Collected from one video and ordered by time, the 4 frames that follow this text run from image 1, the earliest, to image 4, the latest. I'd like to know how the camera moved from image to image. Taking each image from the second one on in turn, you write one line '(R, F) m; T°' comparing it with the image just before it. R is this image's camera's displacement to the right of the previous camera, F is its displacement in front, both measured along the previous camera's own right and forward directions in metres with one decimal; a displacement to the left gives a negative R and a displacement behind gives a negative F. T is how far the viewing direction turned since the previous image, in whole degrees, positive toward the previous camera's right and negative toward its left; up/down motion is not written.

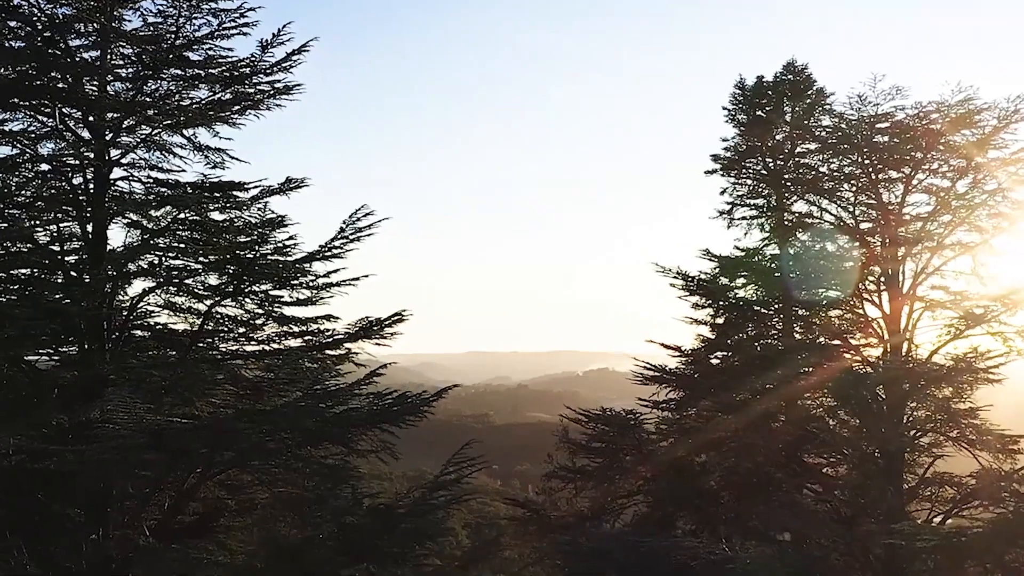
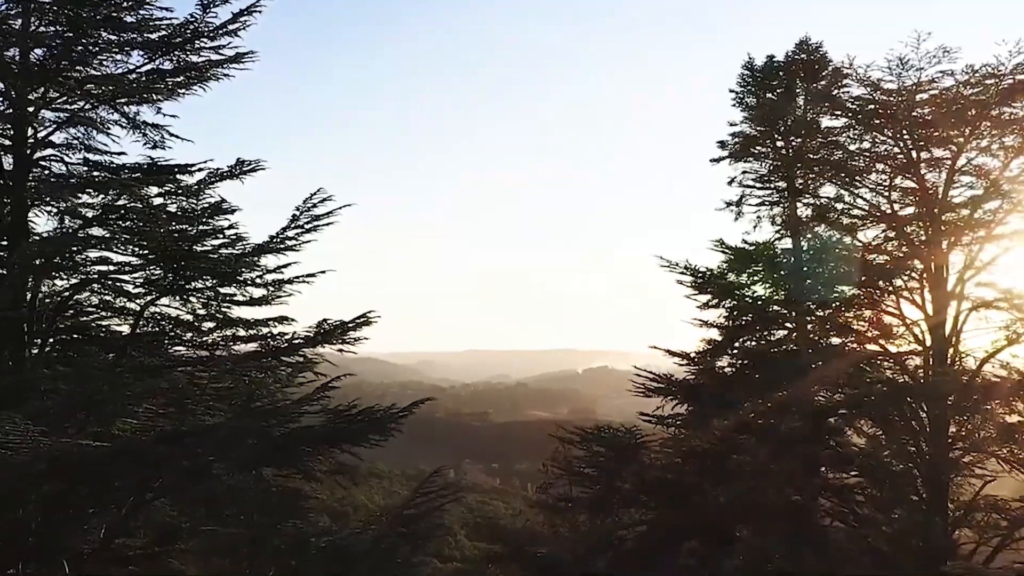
(+0.2, +1.5) m; 0°
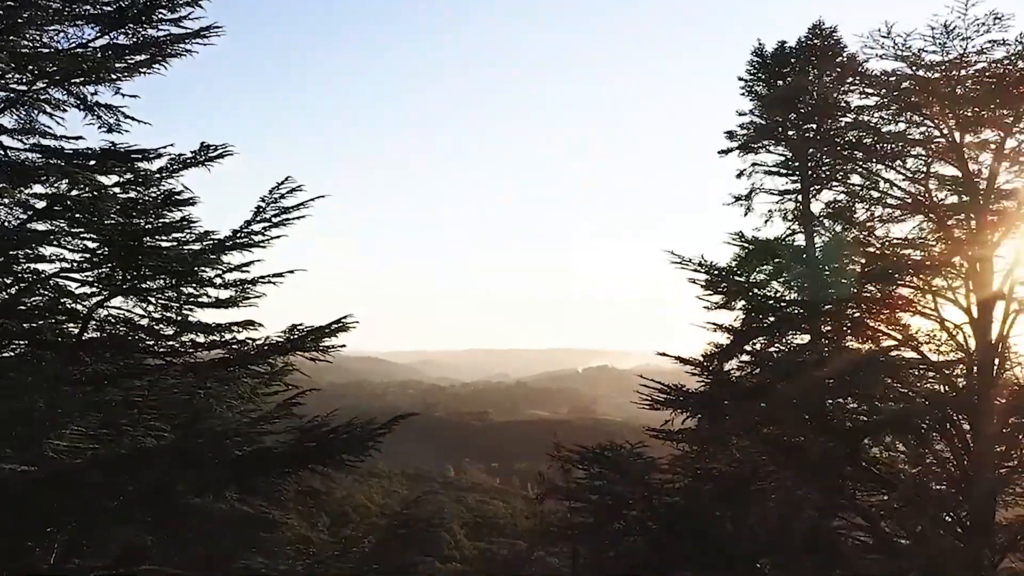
(+0.1, +1.0) m; 0°
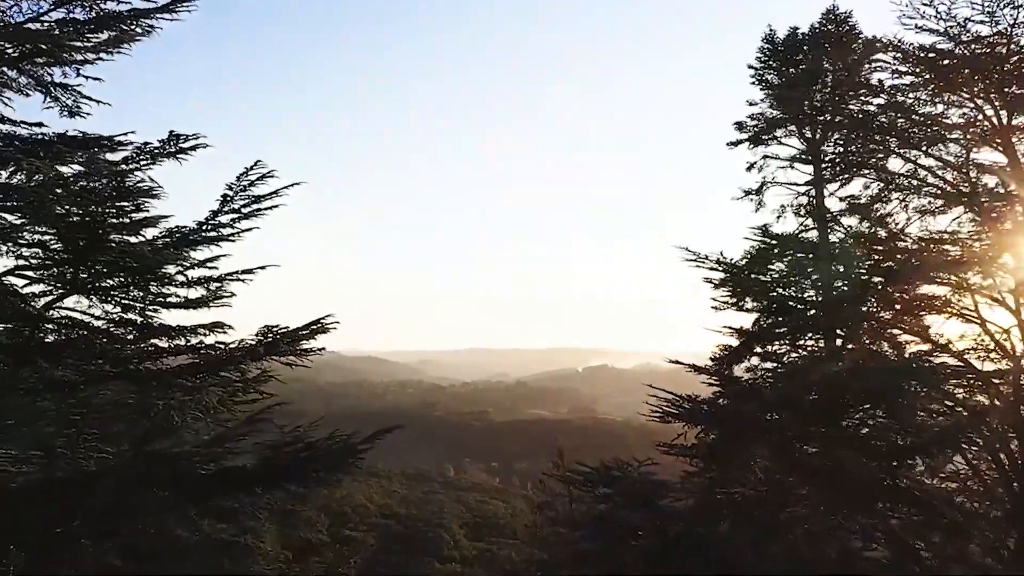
(0.0, +0.9) m; 0°
